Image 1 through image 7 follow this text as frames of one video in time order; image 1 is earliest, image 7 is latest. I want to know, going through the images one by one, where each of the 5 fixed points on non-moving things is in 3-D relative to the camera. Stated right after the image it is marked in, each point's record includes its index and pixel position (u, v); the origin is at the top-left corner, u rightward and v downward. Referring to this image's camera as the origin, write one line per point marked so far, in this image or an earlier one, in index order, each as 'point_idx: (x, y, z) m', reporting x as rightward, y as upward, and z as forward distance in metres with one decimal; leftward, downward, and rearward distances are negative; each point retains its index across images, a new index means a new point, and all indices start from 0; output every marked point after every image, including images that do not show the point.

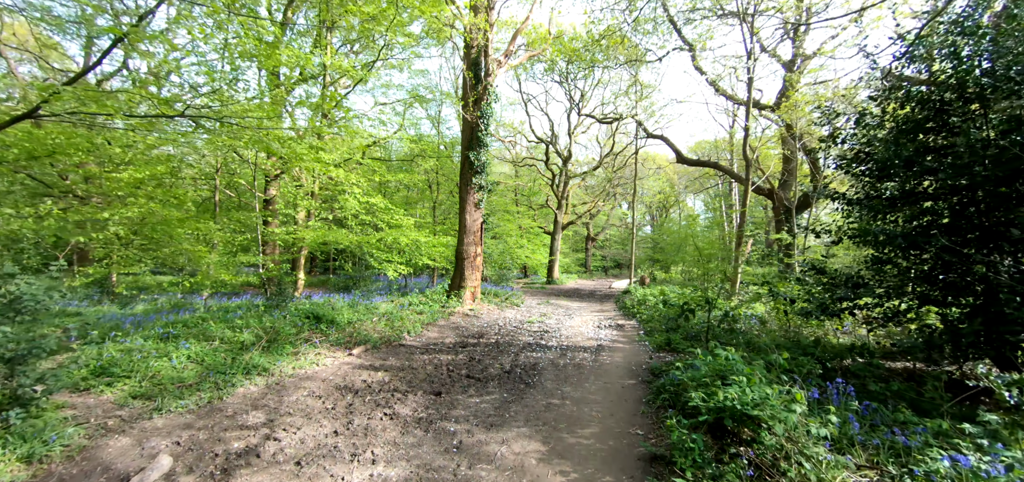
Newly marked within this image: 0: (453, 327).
0: (-1.2, -1.8, +9.4) m
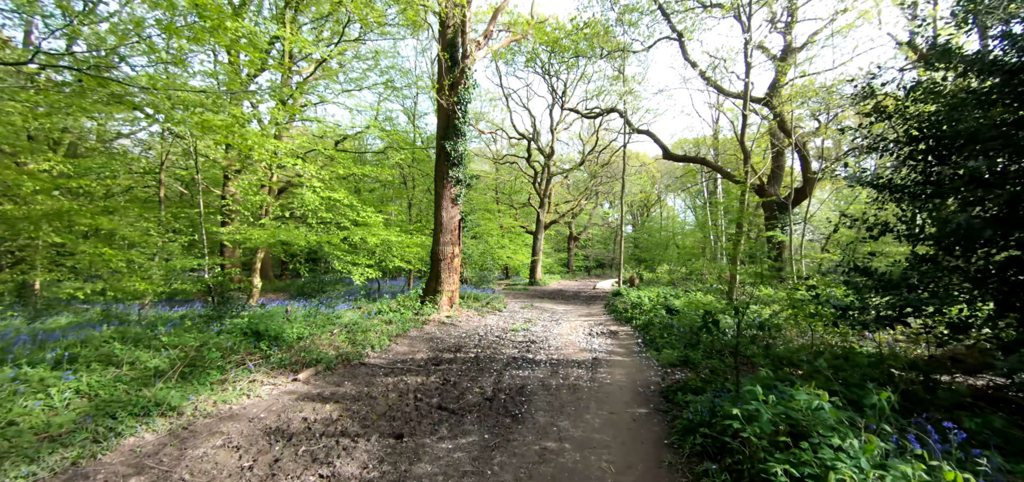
0: (-1.6, -1.8, +8.2) m
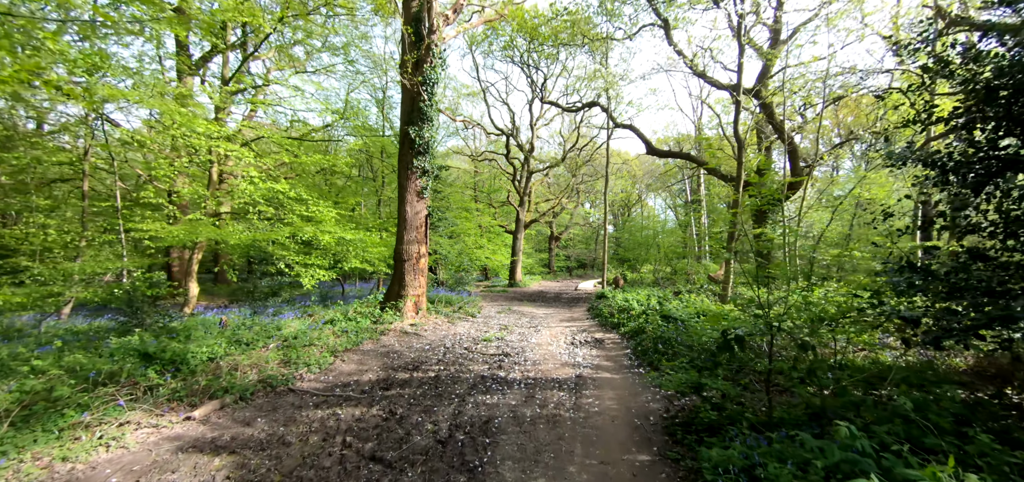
0: (-2.0, -1.7, +7.0) m
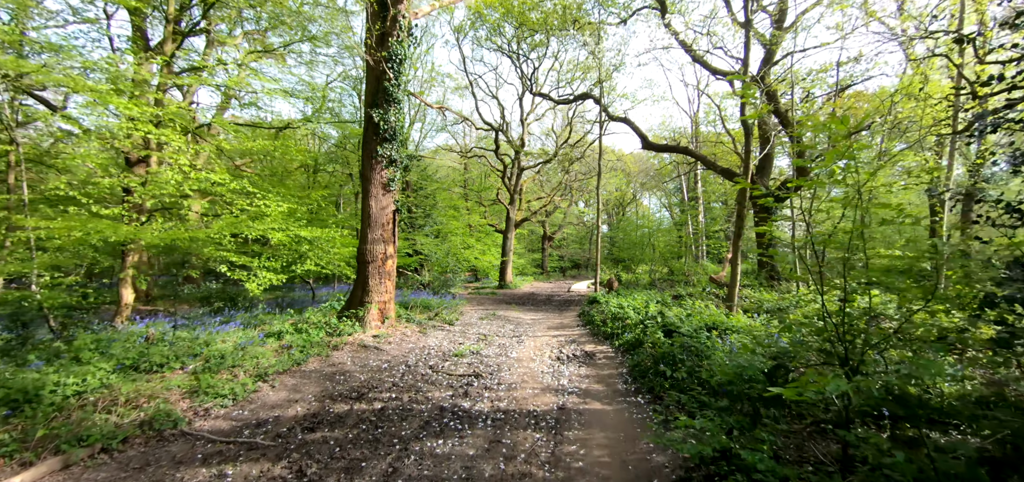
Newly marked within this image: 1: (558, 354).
0: (-2.4, -1.7, +5.8) m
1: (+0.8, -1.8, +7.2) m
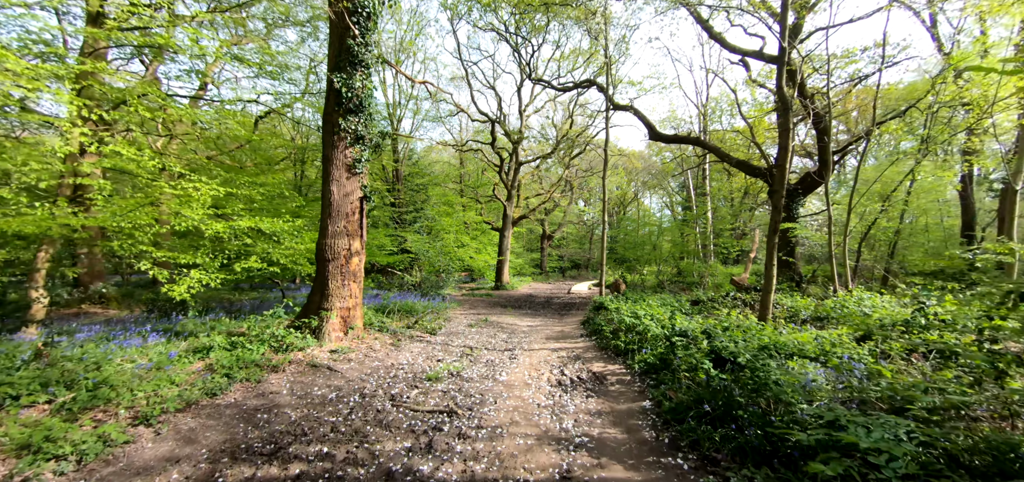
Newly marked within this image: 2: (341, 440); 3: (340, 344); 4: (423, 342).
0: (-2.5, -1.6, +4.3) m
1: (+0.6, -1.7, +5.7) m
2: (-1.4, -1.6, +3.6) m
3: (-2.6, -1.5, +6.7) m
4: (-1.5, -1.7, +7.6) m
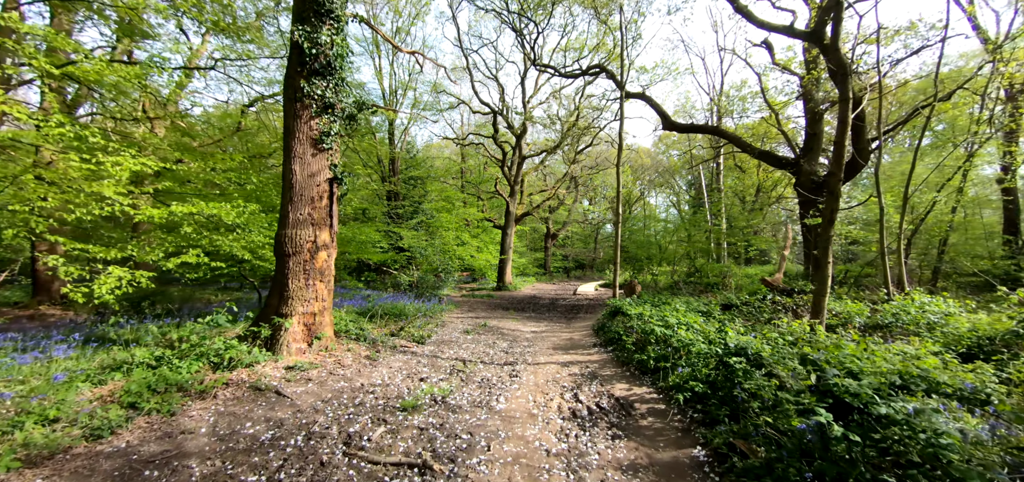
0: (-2.5, -1.5, +3.0) m
1: (+0.6, -1.6, +4.4) m
2: (-1.4, -1.5, +2.3) m
3: (-2.6, -1.4, +5.5) m
4: (-1.5, -1.6, +6.3) m
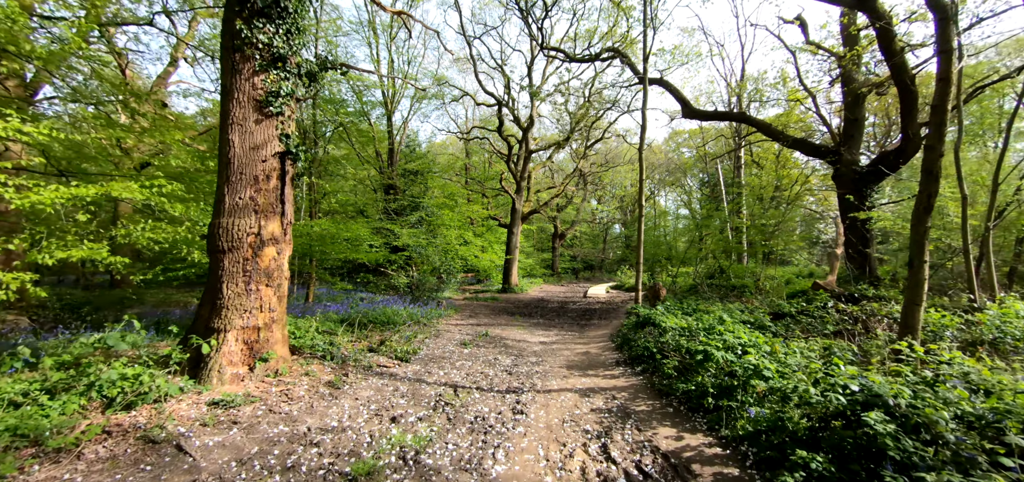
0: (-2.5, -1.4, +1.7) m
1: (+0.6, -1.6, +3.1) m
2: (-1.4, -1.4, +1.0) m
3: (-2.5, -1.3, +4.1) m
4: (-1.4, -1.5, +5.0) m
